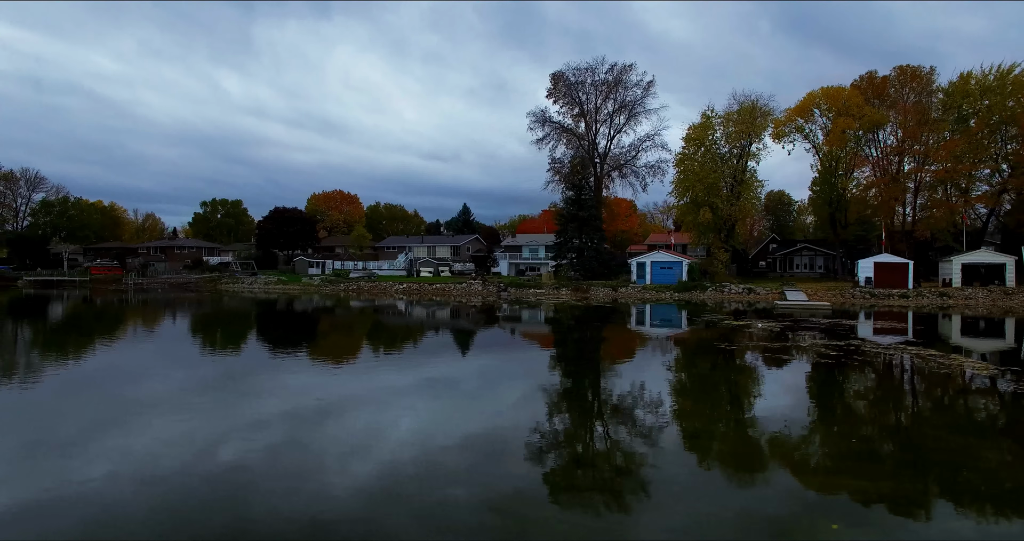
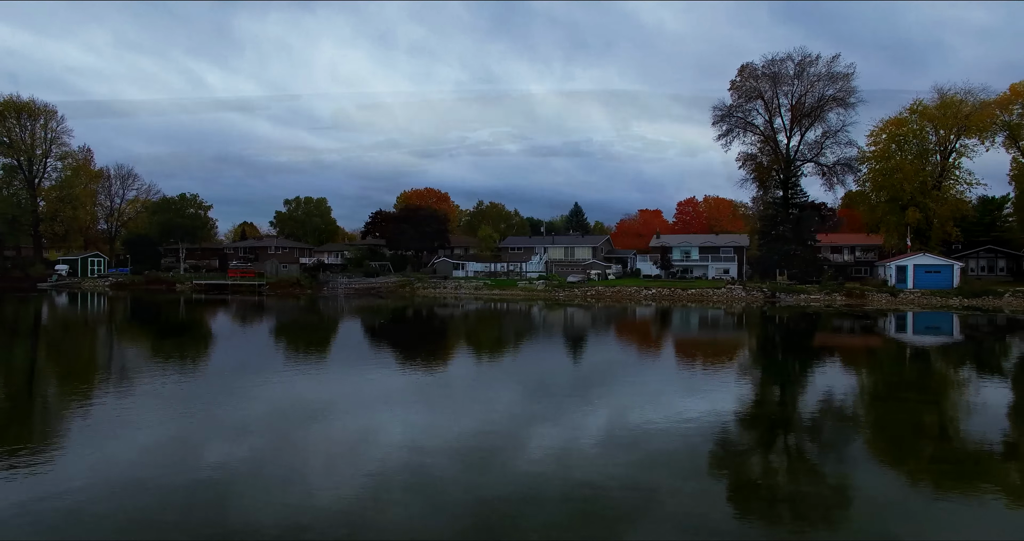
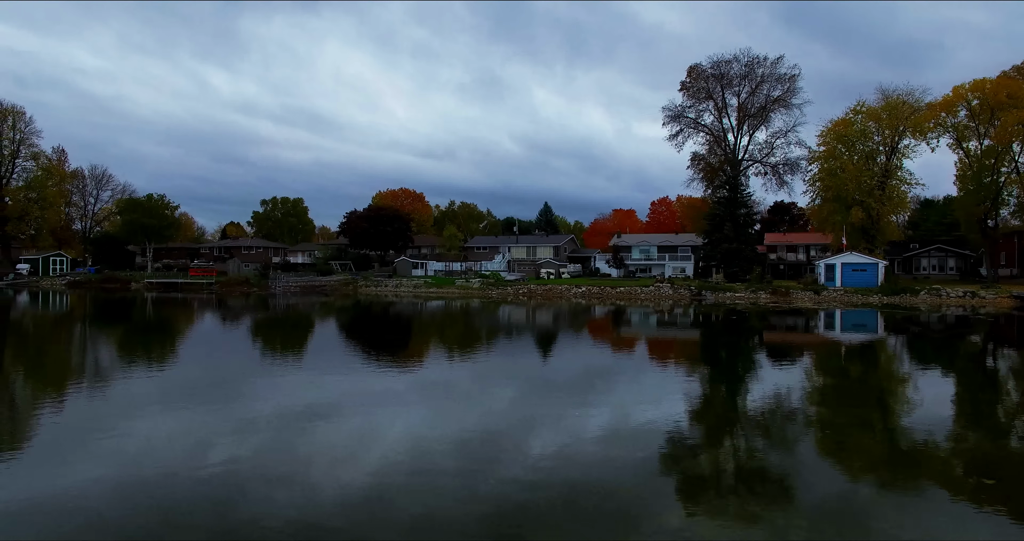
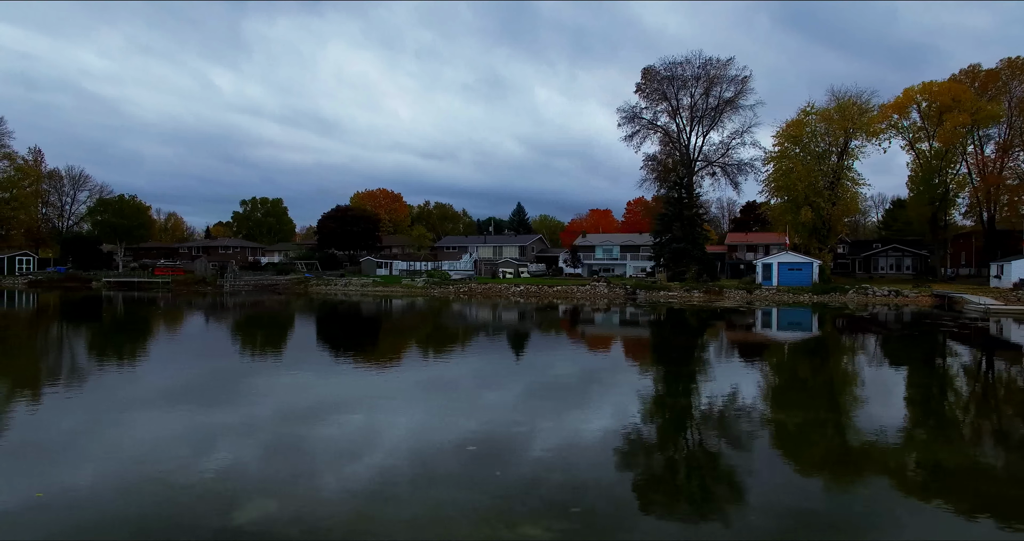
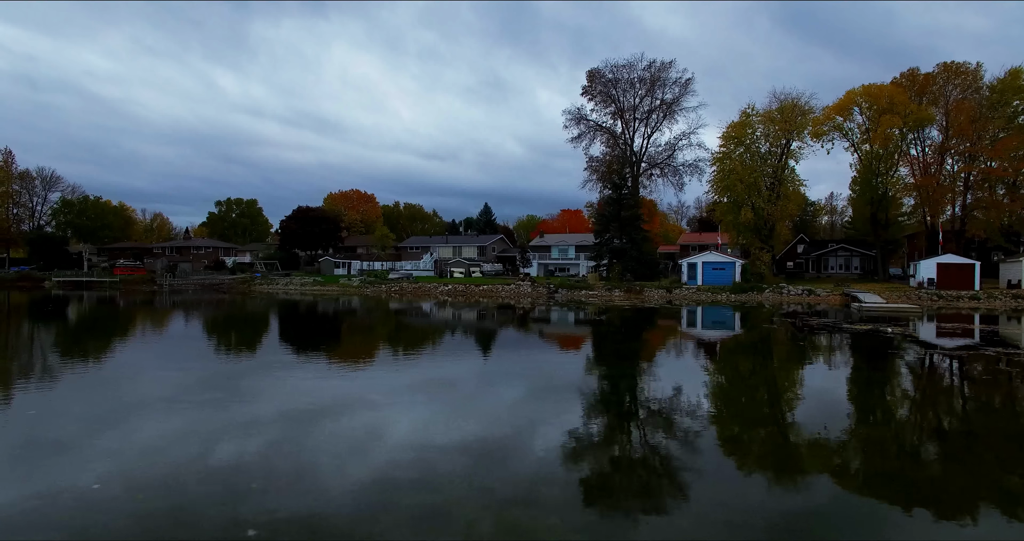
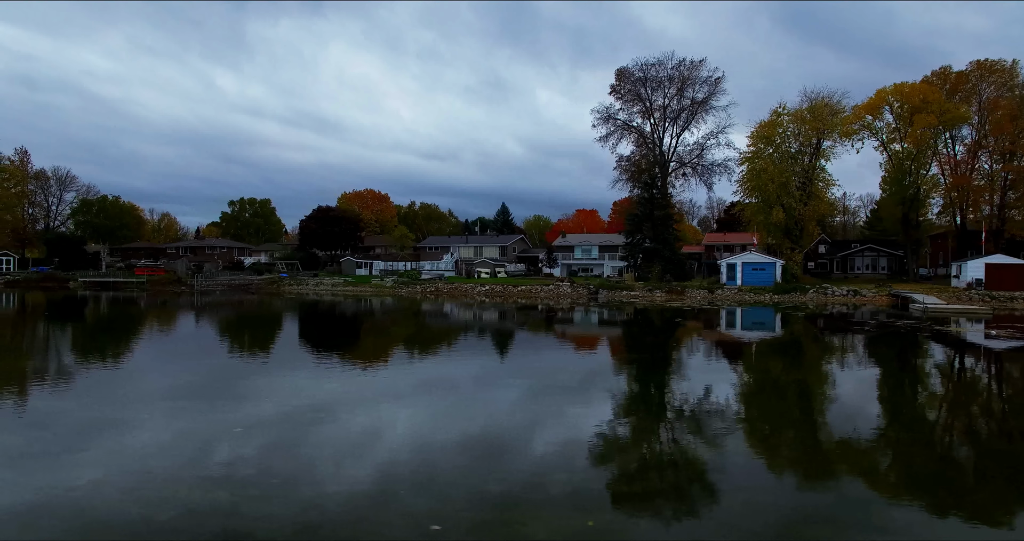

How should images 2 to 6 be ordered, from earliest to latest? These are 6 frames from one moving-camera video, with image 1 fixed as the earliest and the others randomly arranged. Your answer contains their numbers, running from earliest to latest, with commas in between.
5, 6, 4, 3, 2
